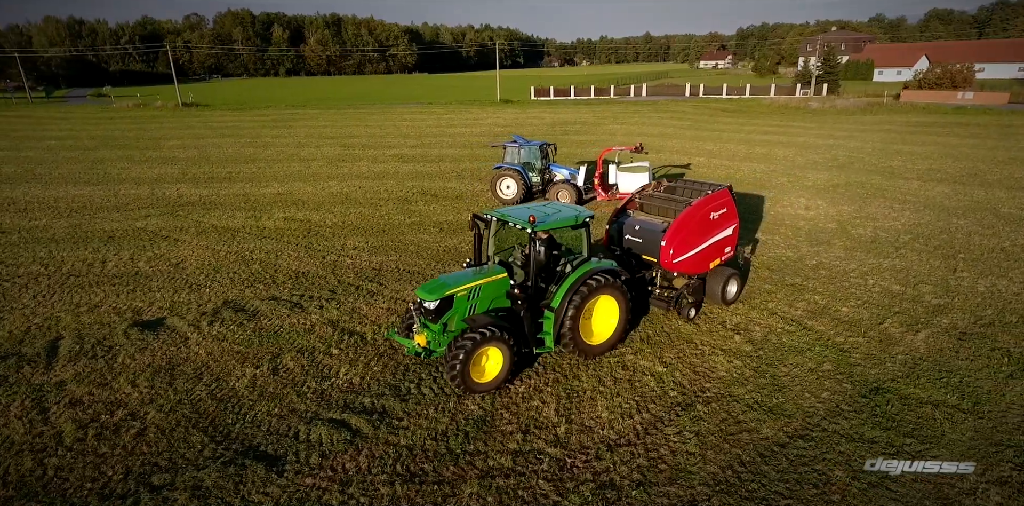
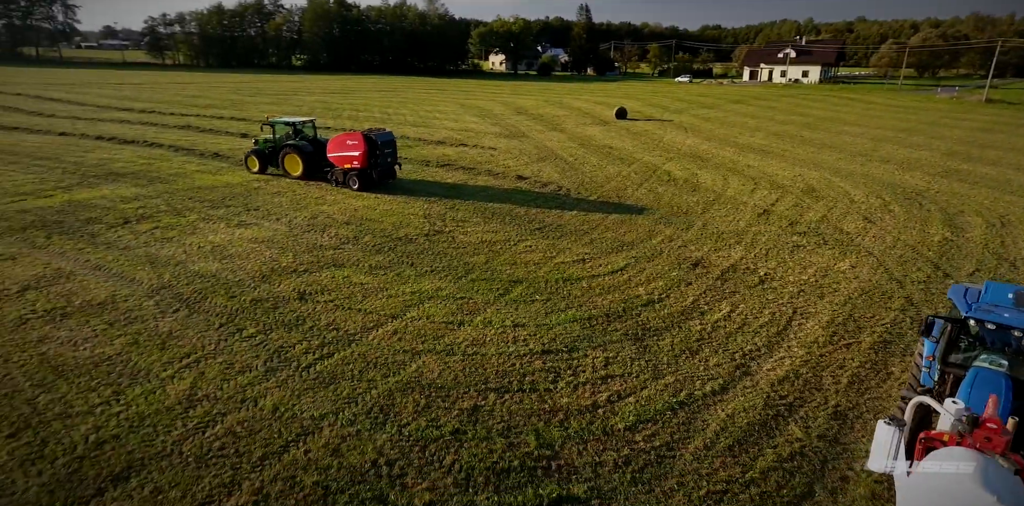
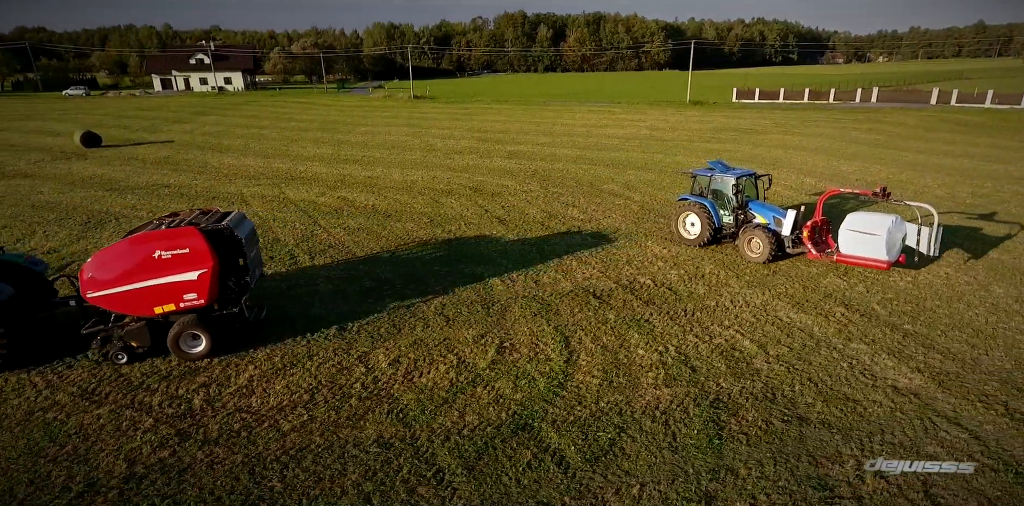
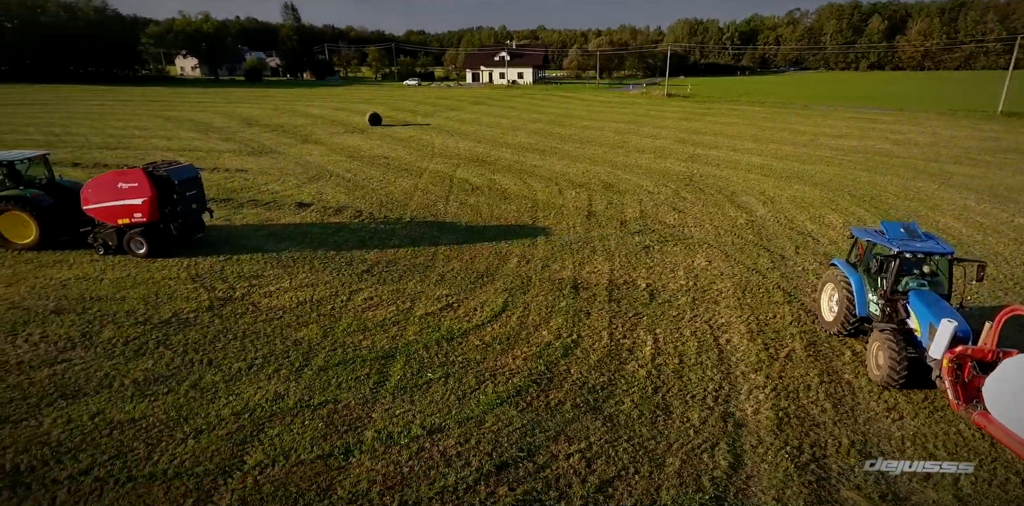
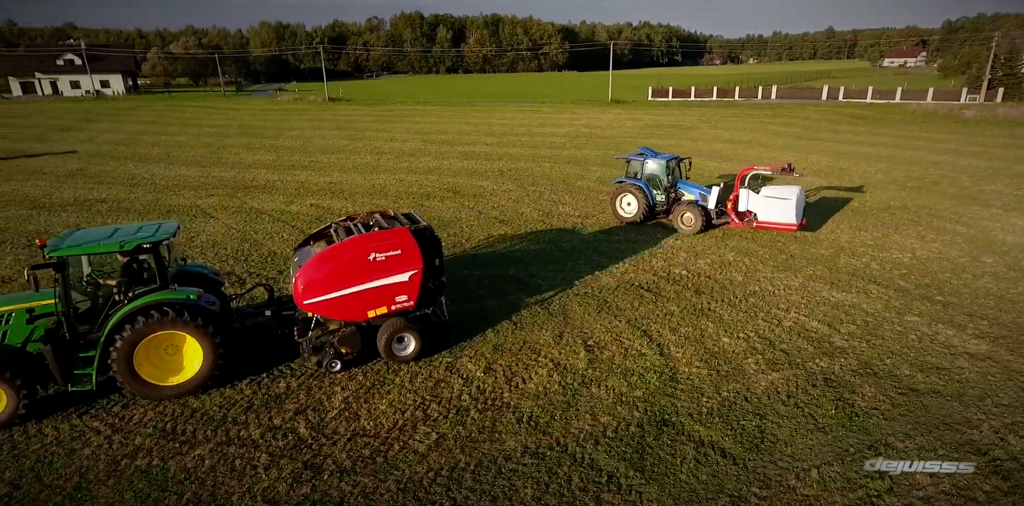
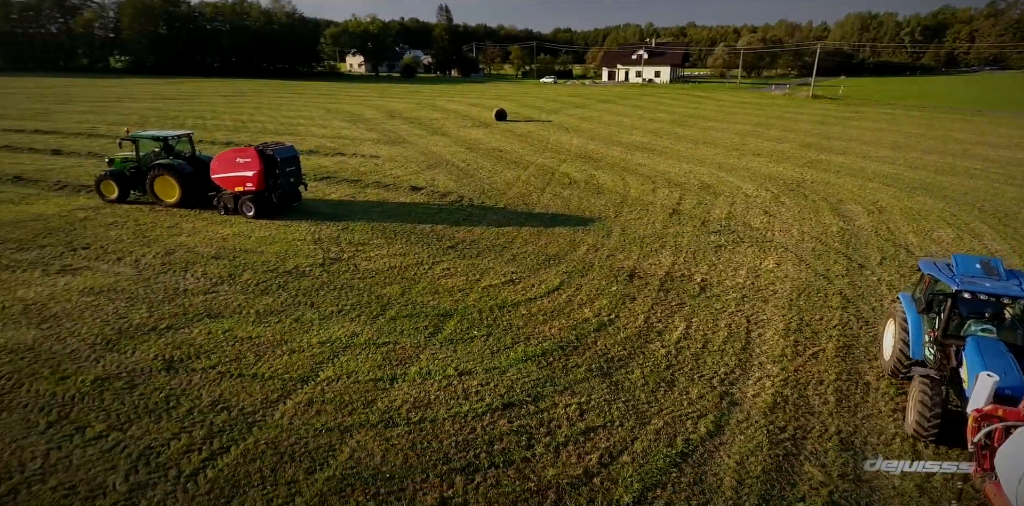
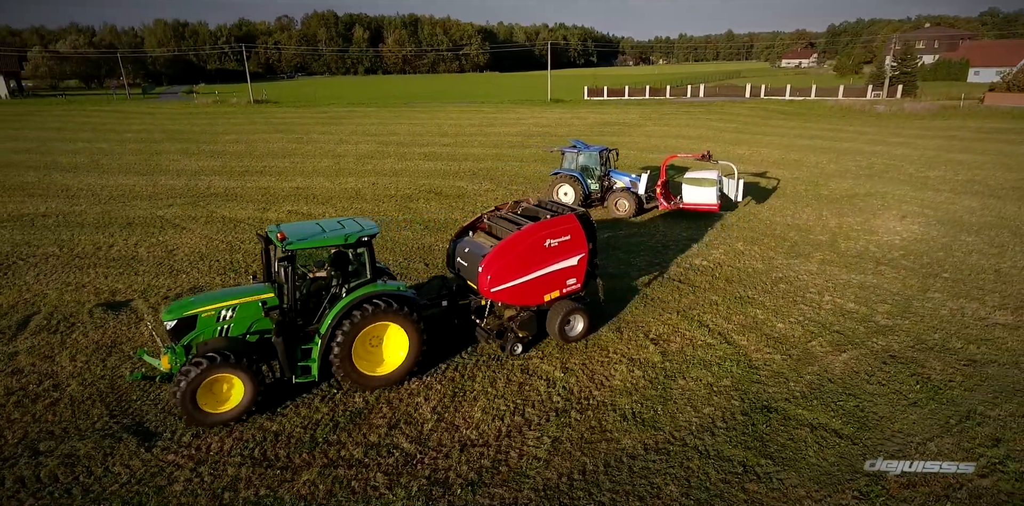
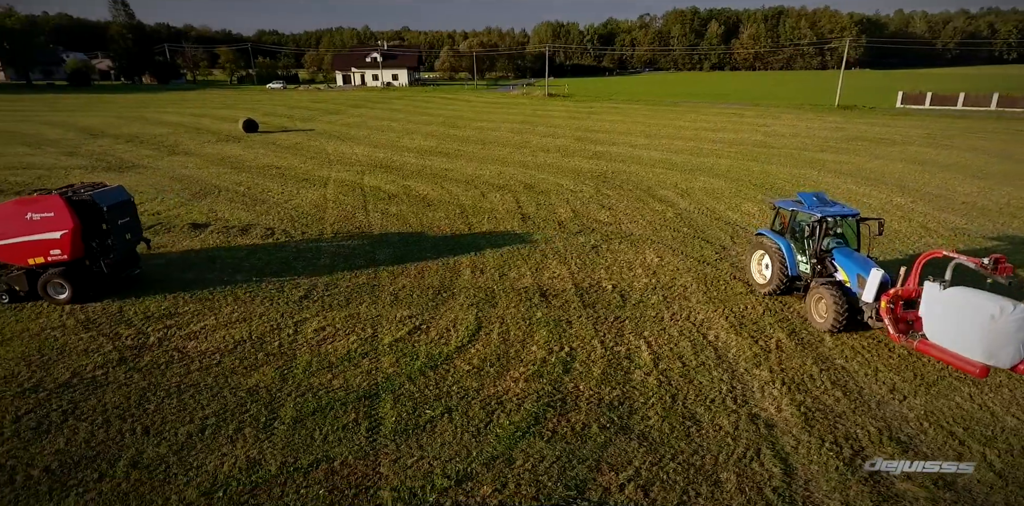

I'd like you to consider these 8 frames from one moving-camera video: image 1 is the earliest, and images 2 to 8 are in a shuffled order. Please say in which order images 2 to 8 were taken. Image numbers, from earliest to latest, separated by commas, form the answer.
7, 5, 3, 8, 4, 6, 2
